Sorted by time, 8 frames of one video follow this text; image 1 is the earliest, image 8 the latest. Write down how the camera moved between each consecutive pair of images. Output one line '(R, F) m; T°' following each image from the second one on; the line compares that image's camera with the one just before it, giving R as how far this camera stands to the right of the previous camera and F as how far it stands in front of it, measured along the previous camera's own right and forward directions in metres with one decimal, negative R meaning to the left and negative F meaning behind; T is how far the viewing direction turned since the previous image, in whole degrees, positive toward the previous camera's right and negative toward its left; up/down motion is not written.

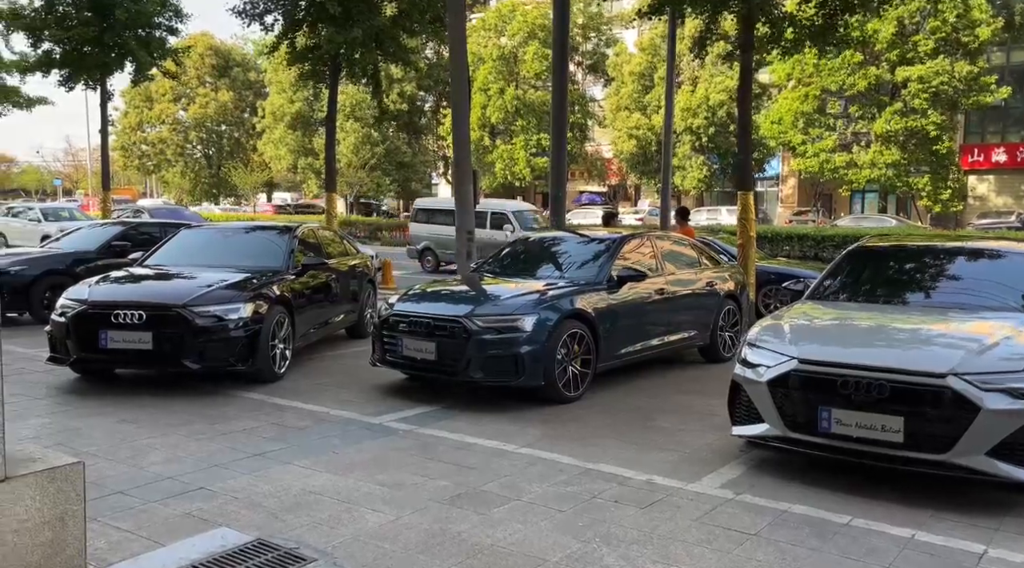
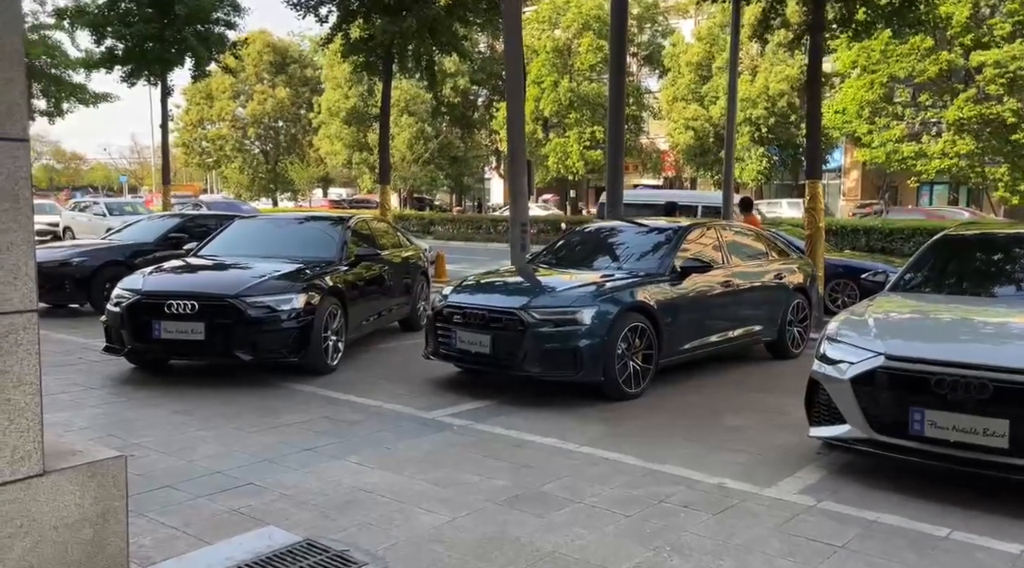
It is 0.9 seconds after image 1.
(0.0, +0.3) m; -3°
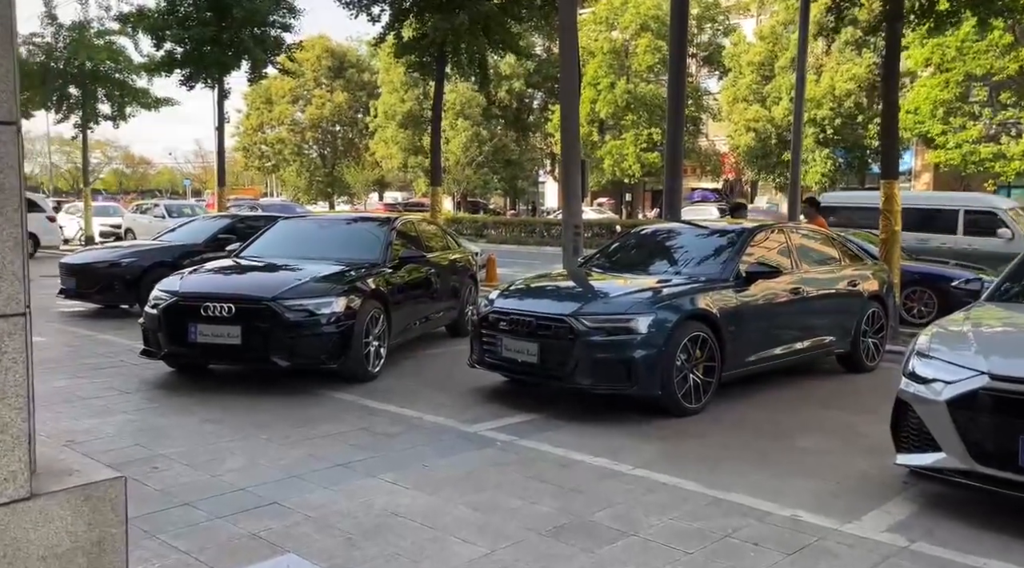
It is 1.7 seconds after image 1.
(0.0, +0.4) m; -3°
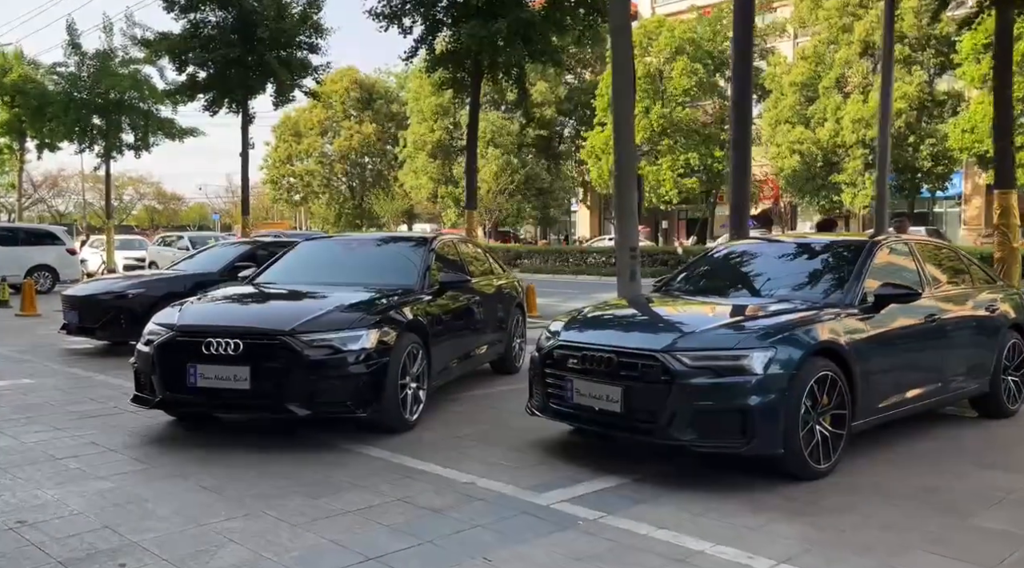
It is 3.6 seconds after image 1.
(-0.3, +1.3) m; -2°
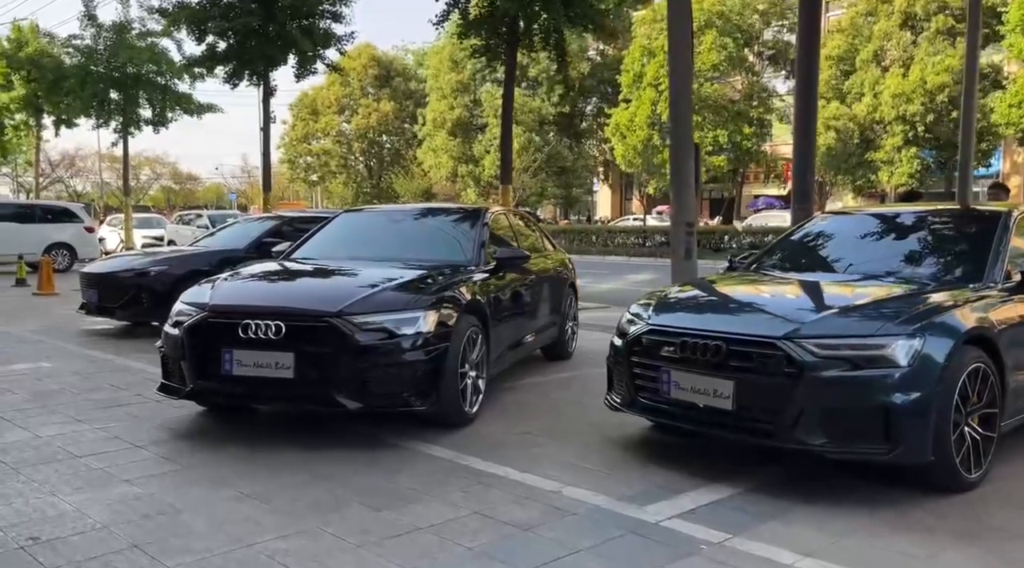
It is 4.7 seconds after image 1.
(-0.3, +0.7) m; -1°
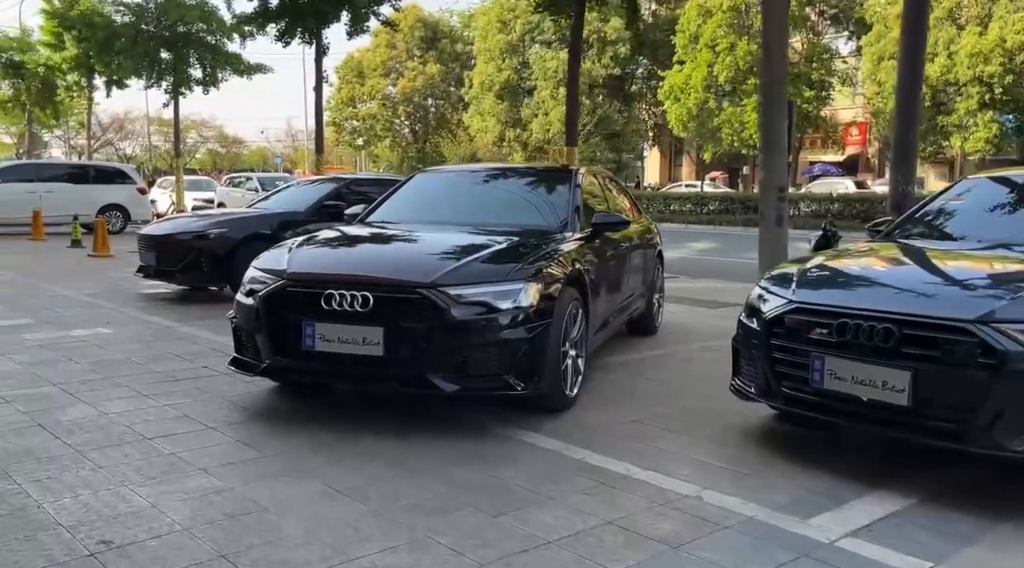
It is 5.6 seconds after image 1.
(-0.4, +0.6) m; -2°
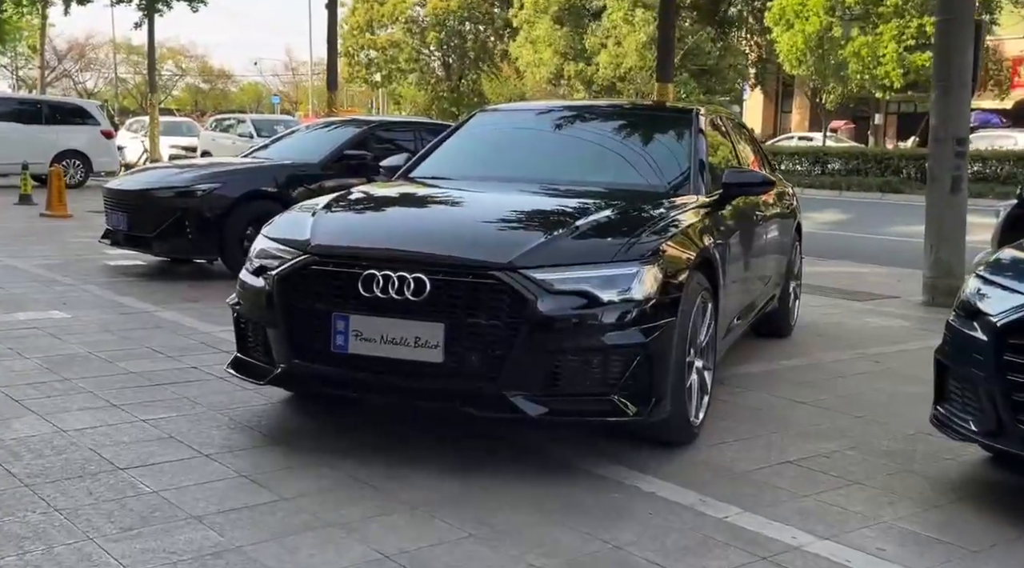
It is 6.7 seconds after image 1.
(-0.6, +2.1) m; -1°
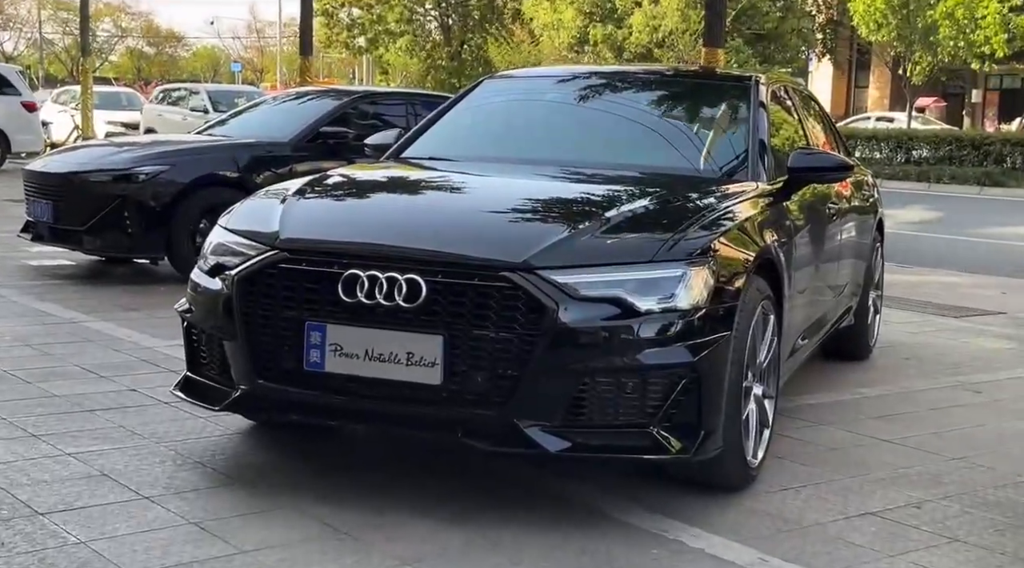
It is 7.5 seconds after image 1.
(0.0, +1.2) m; -1°
